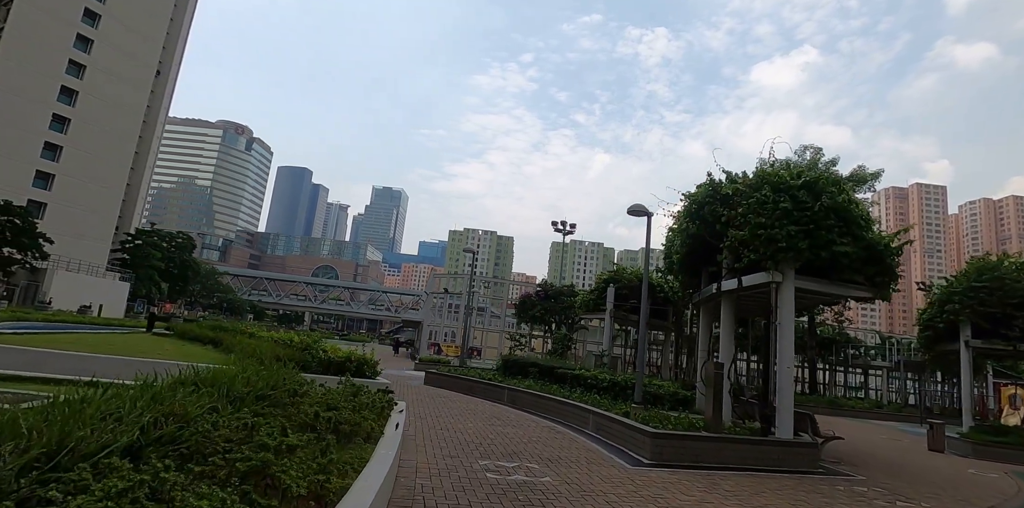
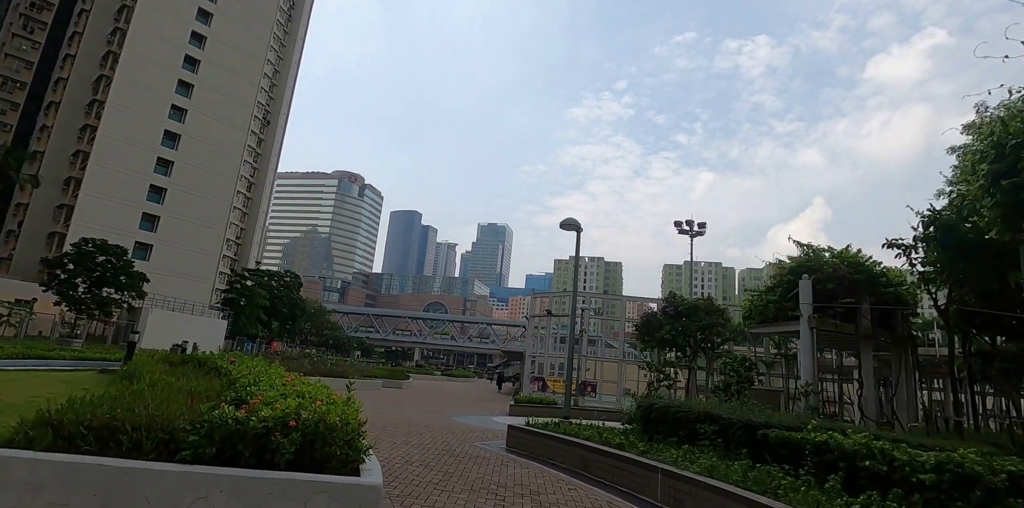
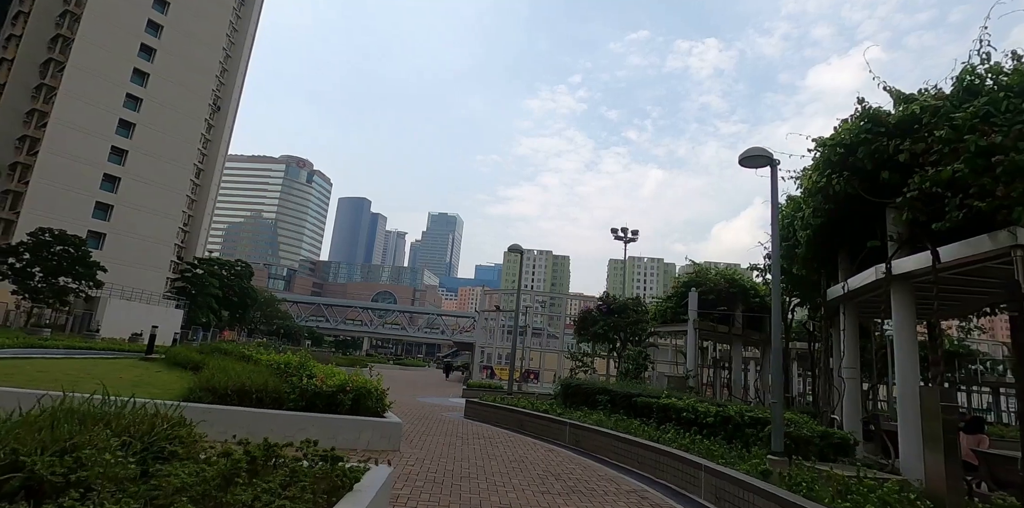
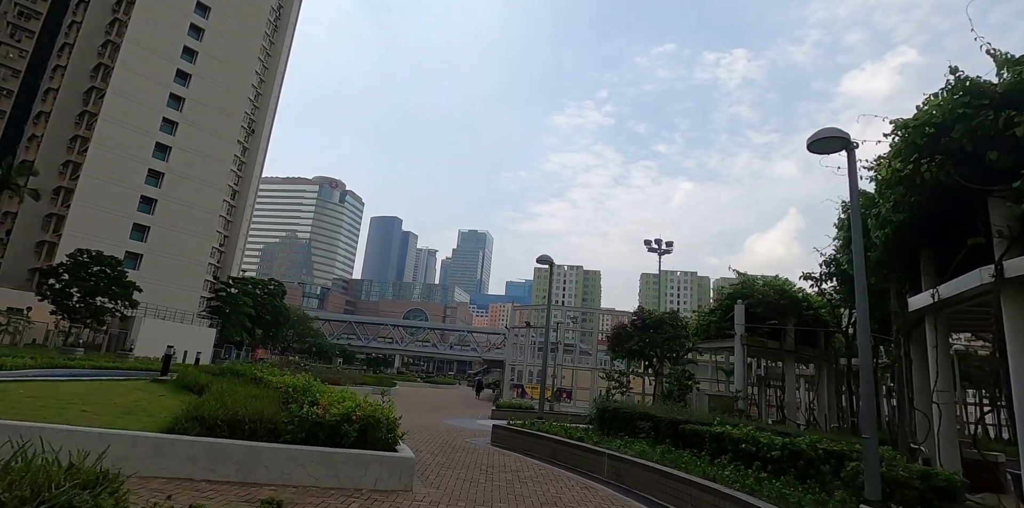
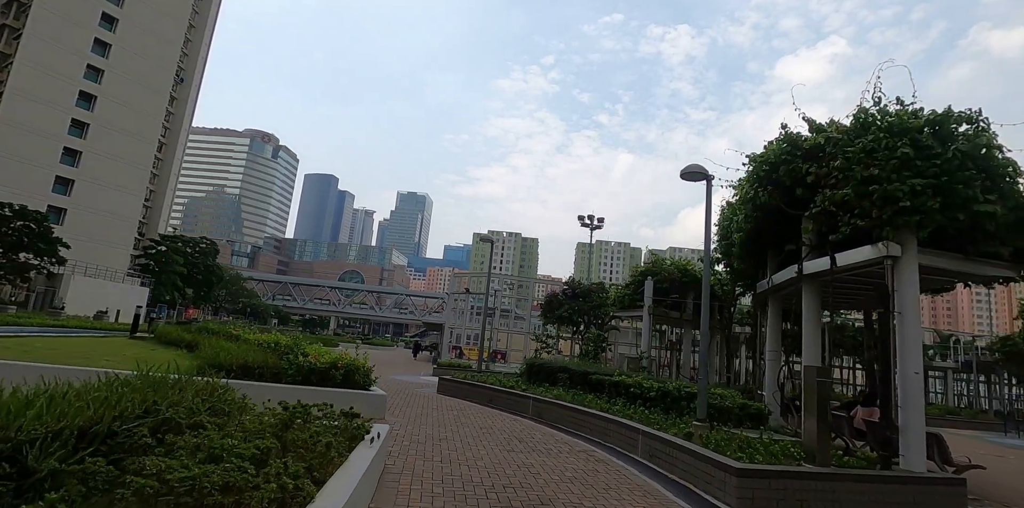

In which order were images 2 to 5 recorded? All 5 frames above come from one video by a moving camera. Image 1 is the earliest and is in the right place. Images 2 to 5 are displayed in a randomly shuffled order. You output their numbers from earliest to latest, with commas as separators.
5, 3, 4, 2
